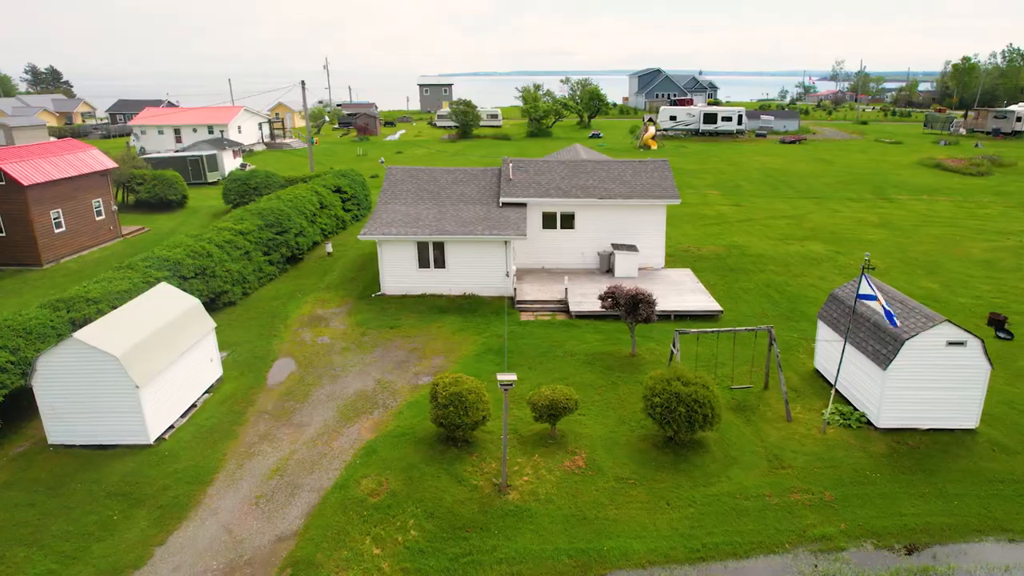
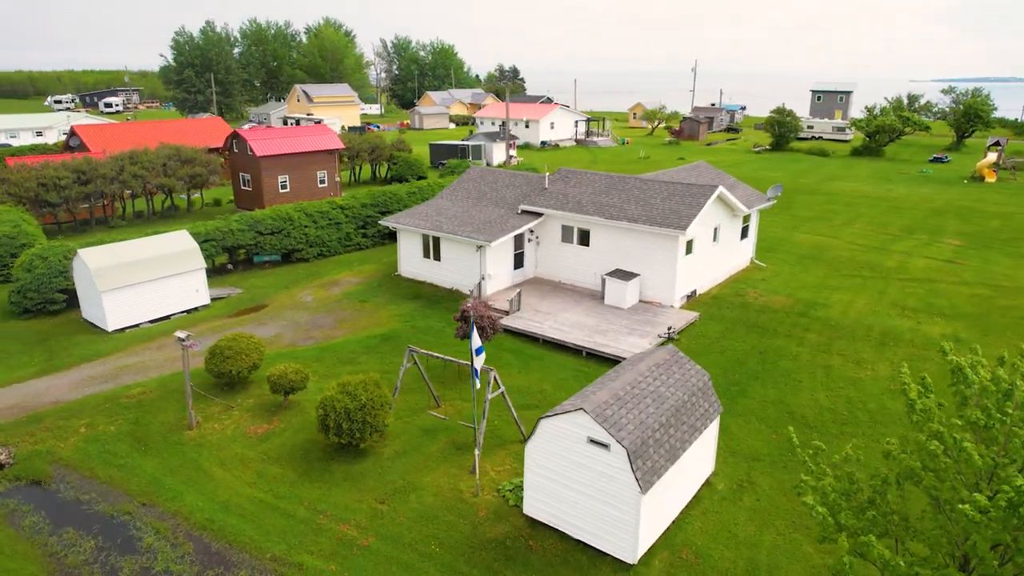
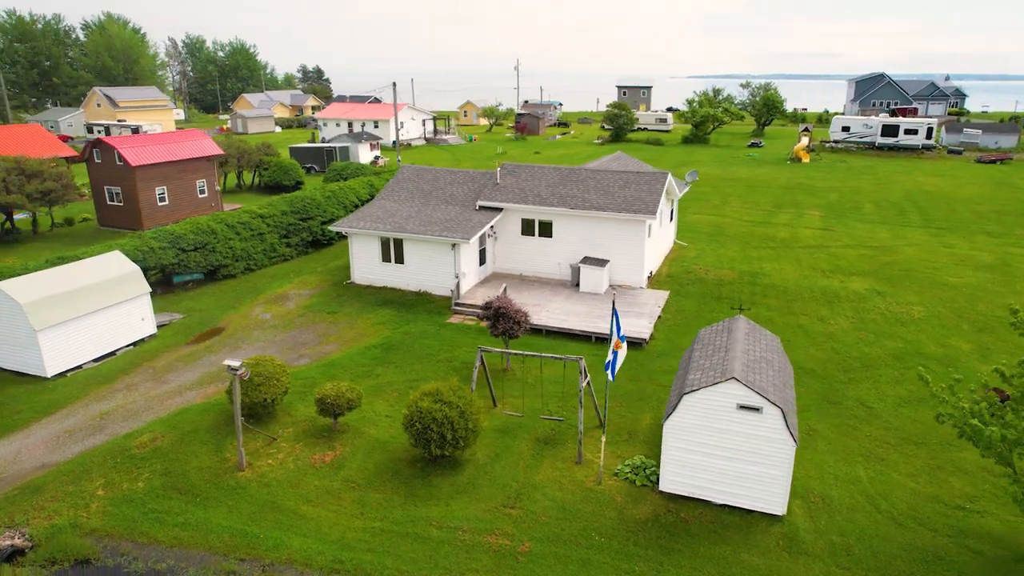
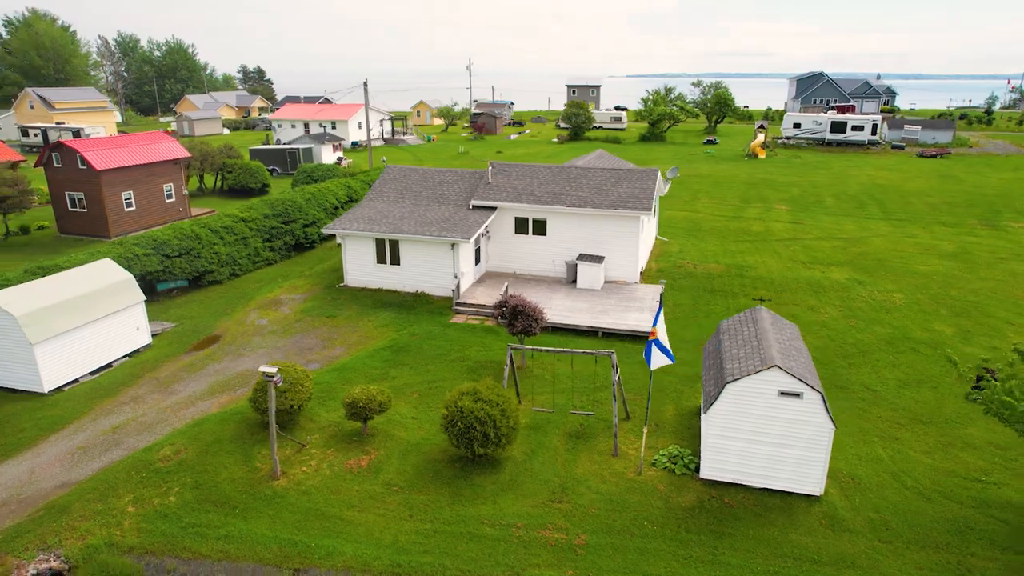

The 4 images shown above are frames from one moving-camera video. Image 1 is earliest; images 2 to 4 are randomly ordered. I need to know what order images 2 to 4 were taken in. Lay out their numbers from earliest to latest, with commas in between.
4, 3, 2
